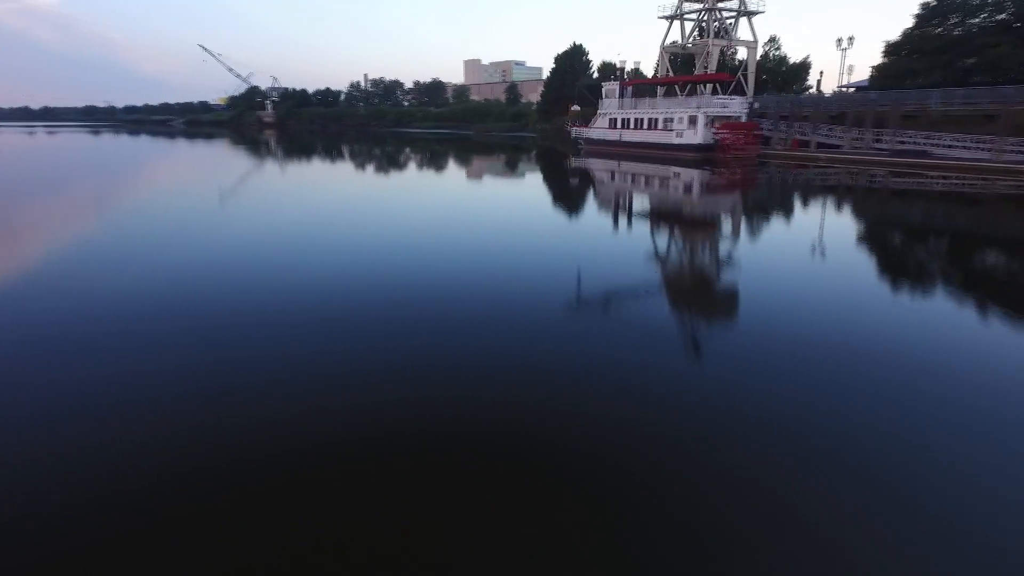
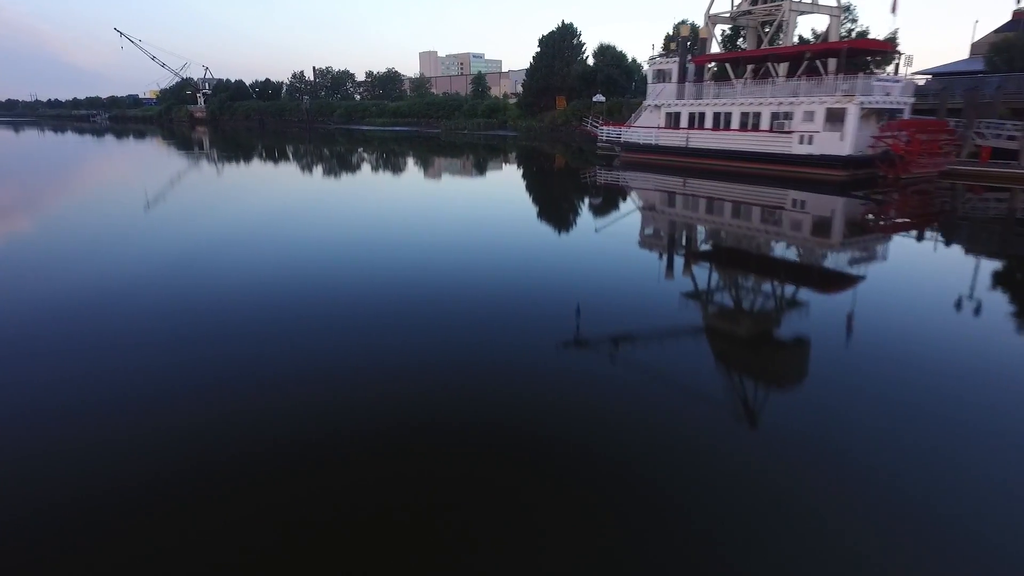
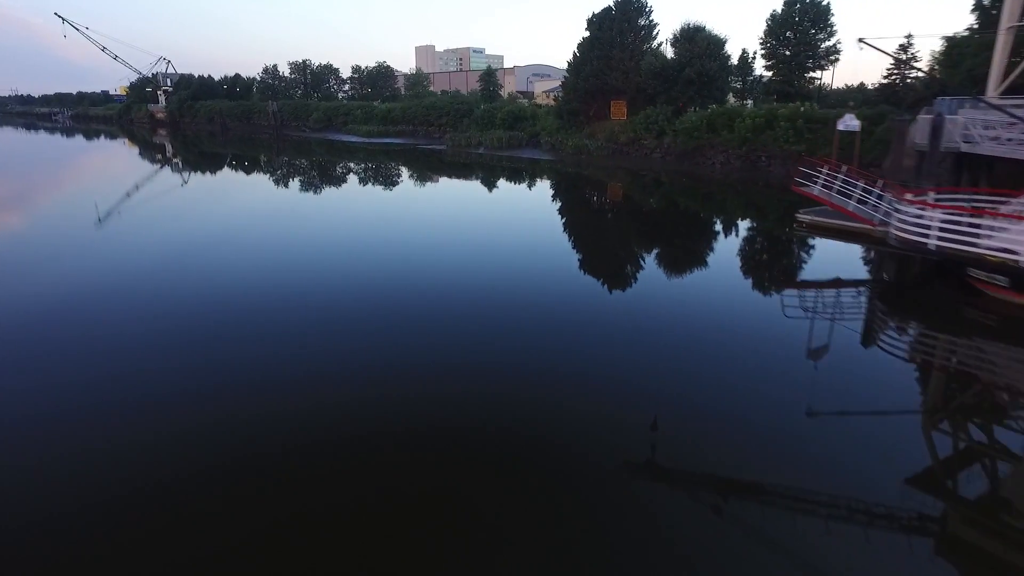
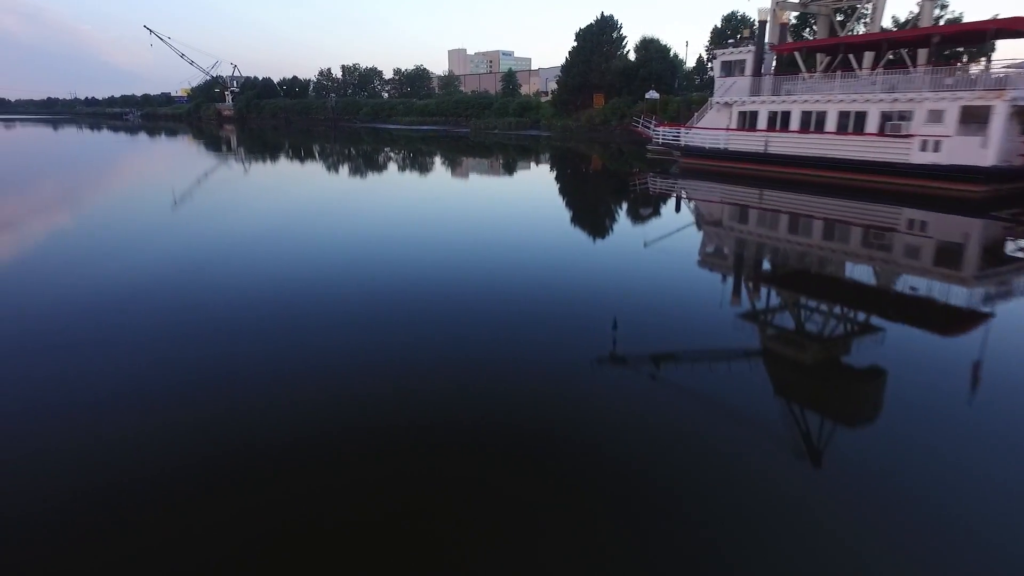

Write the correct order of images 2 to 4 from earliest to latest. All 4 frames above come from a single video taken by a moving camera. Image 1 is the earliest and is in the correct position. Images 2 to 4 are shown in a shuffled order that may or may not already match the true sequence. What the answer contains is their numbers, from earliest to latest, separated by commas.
2, 4, 3
